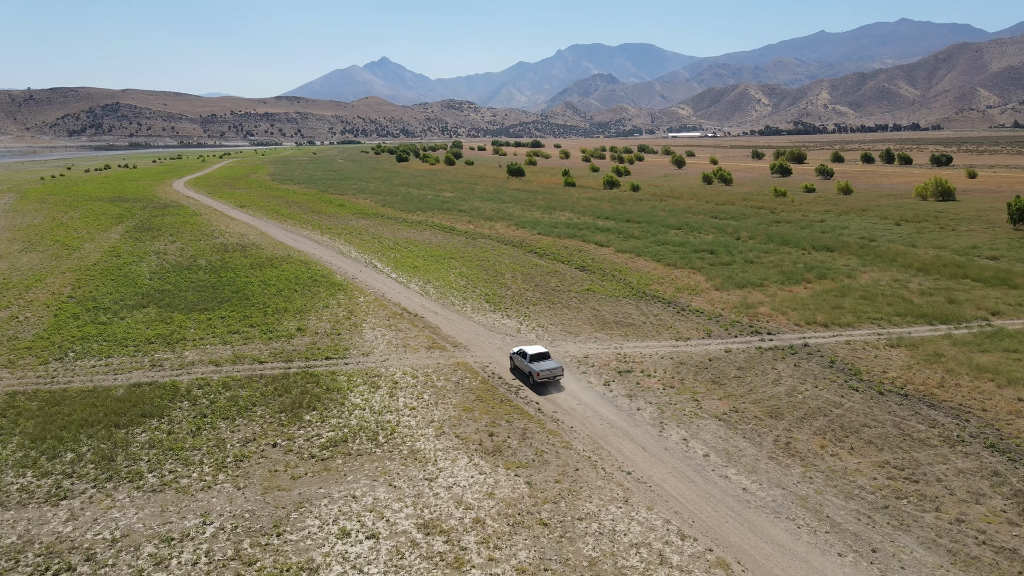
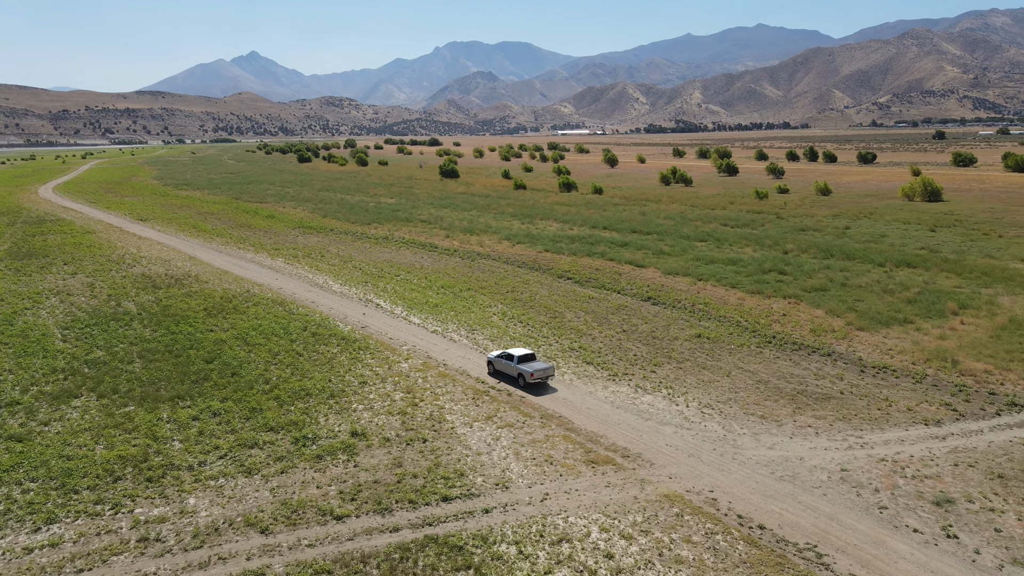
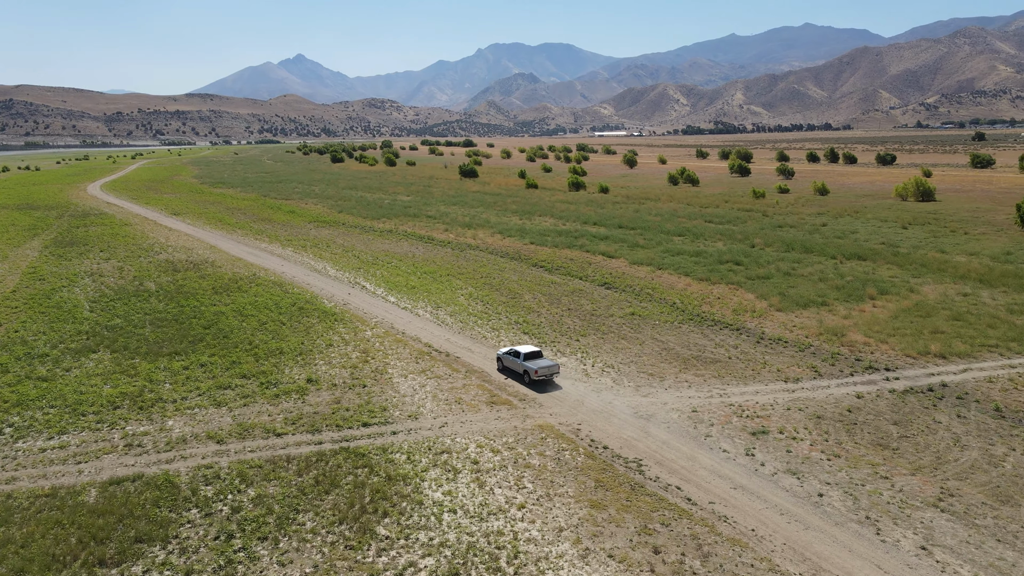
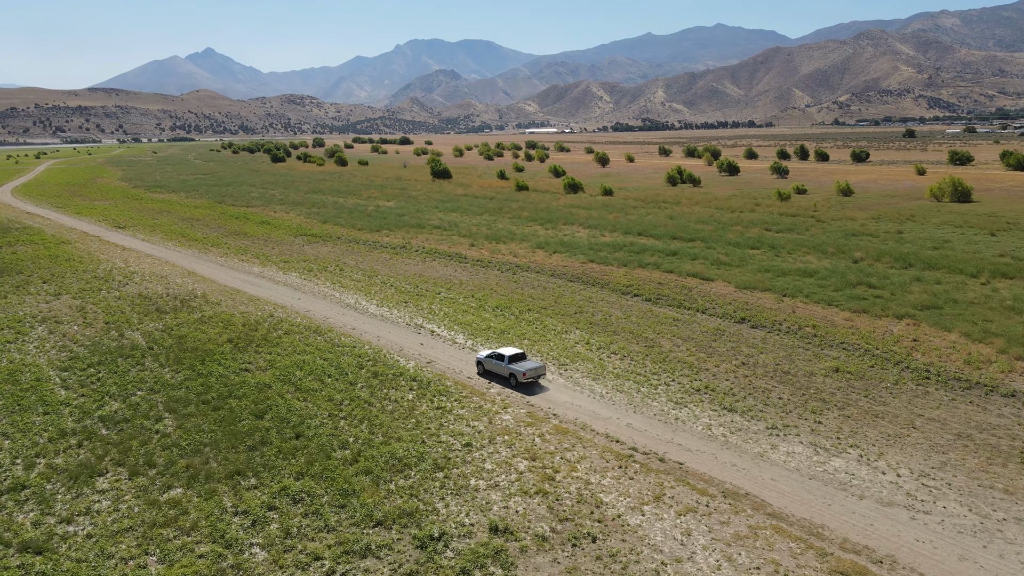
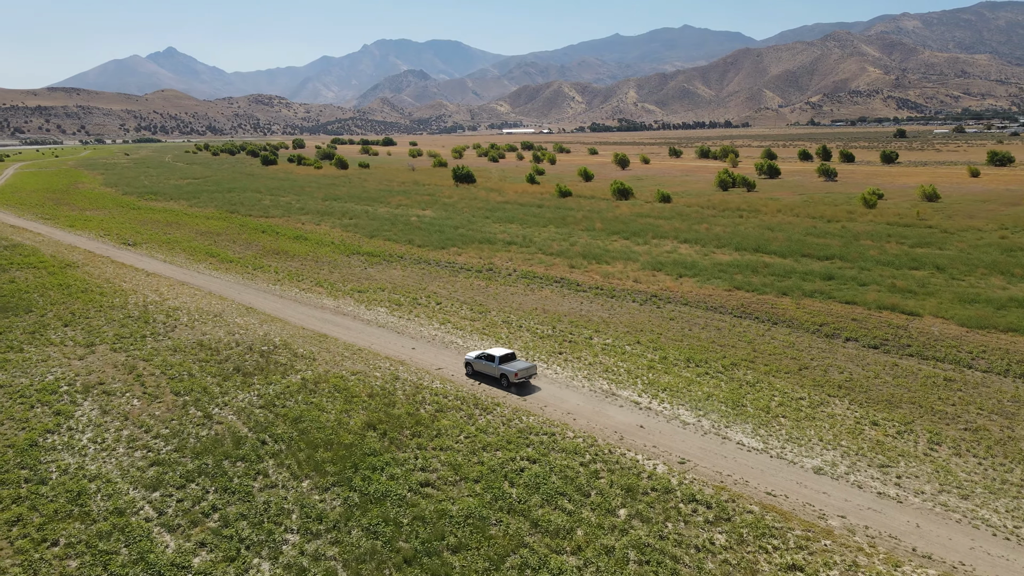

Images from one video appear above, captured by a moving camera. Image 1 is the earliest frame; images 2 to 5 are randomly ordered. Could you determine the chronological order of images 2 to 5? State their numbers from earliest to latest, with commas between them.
3, 2, 4, 5
